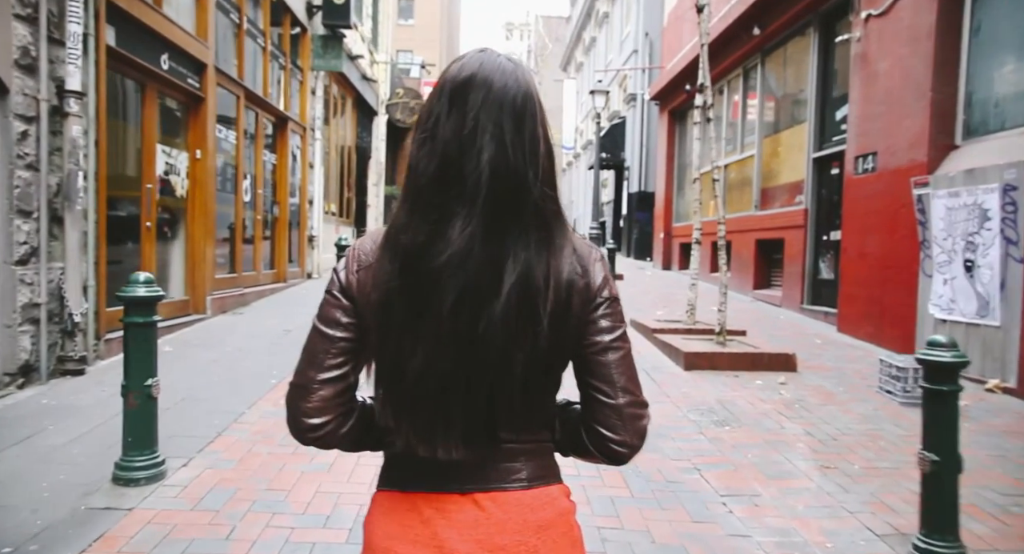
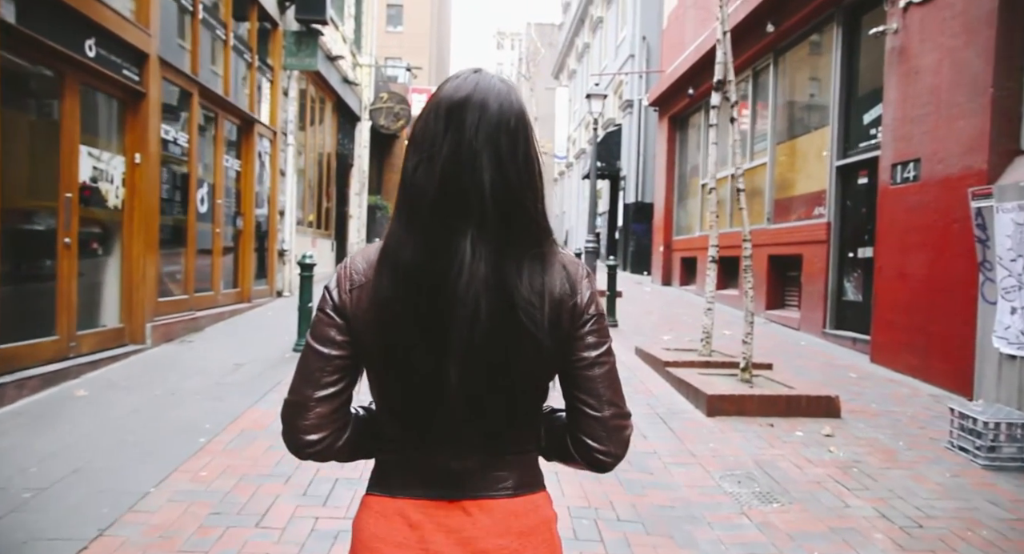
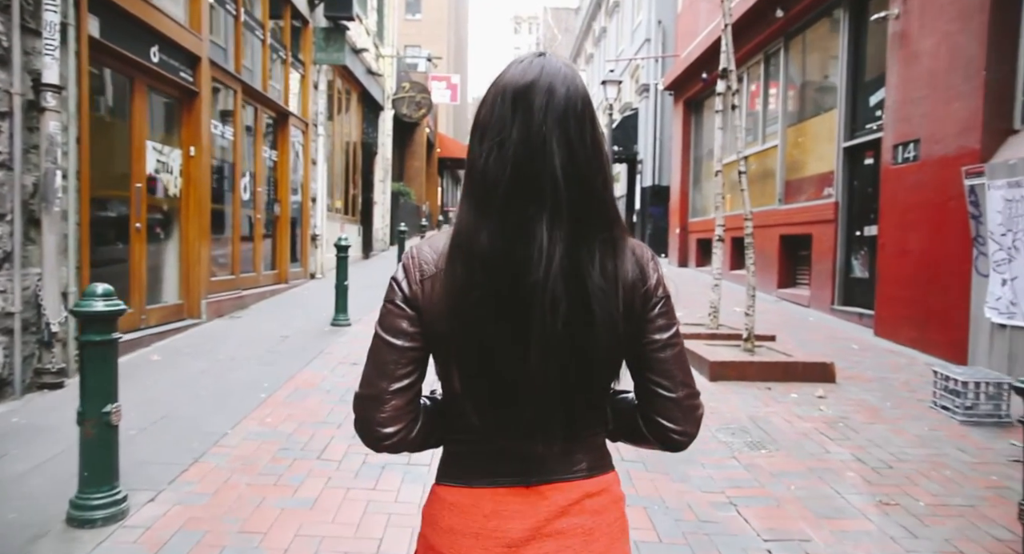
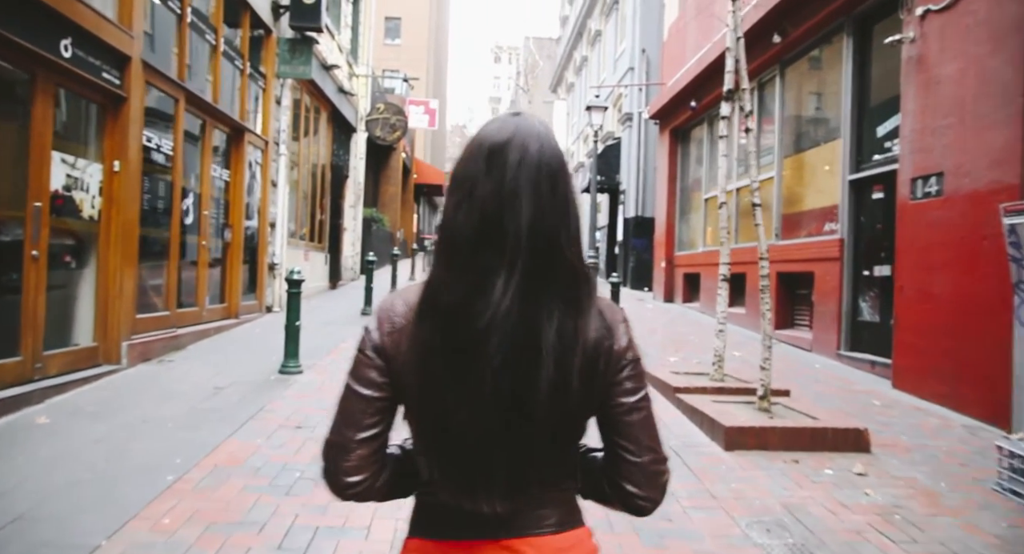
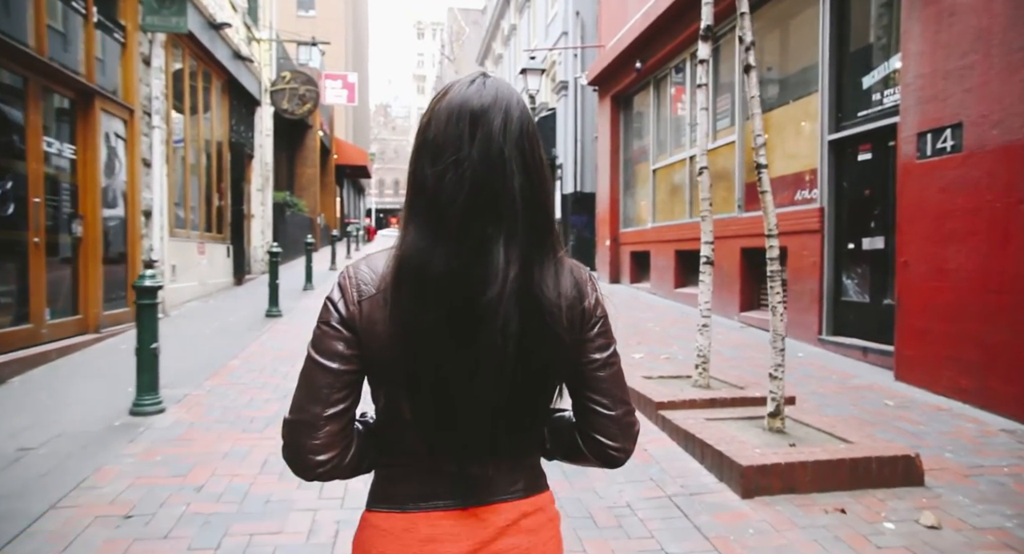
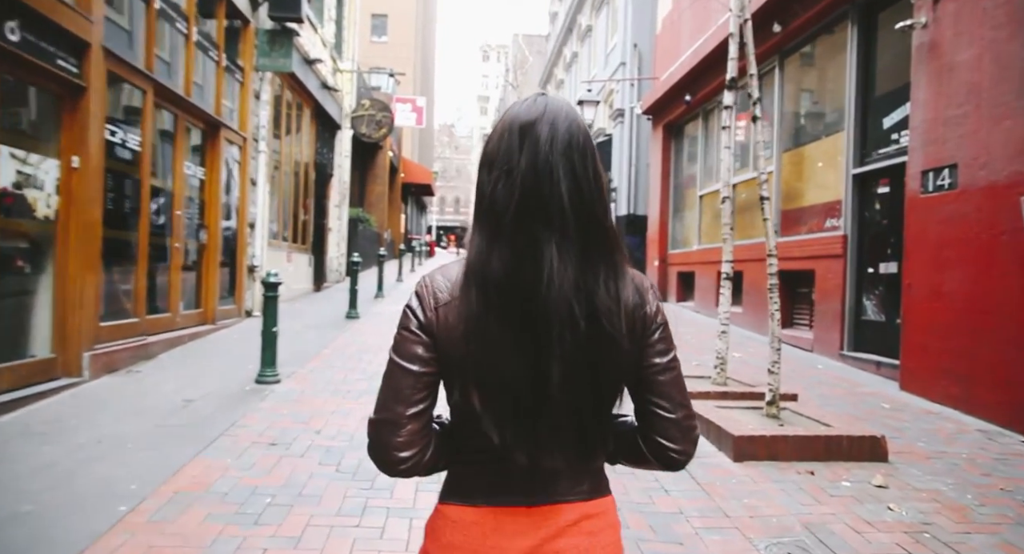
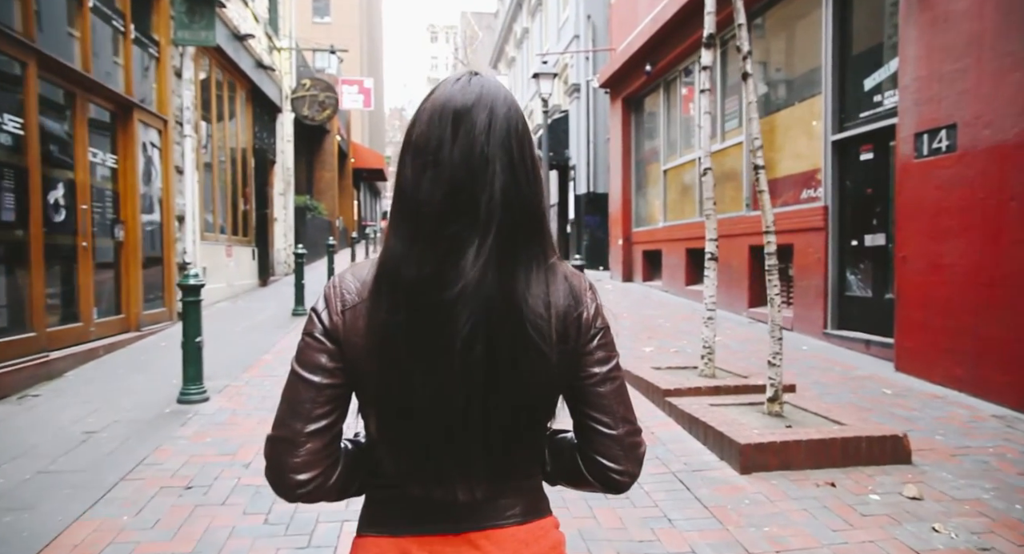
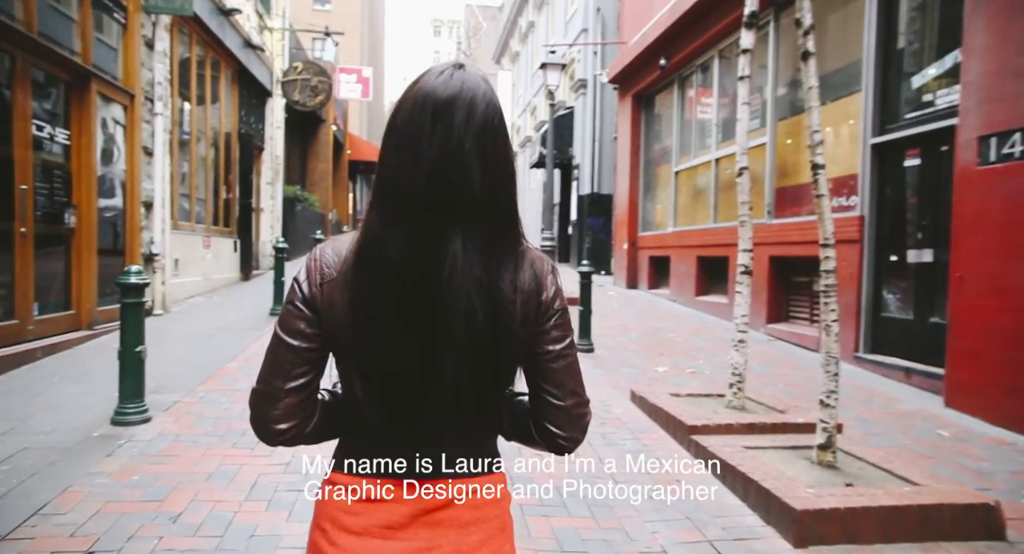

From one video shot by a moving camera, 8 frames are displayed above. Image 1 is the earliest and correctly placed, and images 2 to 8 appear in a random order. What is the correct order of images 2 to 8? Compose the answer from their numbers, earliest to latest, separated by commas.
3, 2, 4, 6, 7, 5, 8
